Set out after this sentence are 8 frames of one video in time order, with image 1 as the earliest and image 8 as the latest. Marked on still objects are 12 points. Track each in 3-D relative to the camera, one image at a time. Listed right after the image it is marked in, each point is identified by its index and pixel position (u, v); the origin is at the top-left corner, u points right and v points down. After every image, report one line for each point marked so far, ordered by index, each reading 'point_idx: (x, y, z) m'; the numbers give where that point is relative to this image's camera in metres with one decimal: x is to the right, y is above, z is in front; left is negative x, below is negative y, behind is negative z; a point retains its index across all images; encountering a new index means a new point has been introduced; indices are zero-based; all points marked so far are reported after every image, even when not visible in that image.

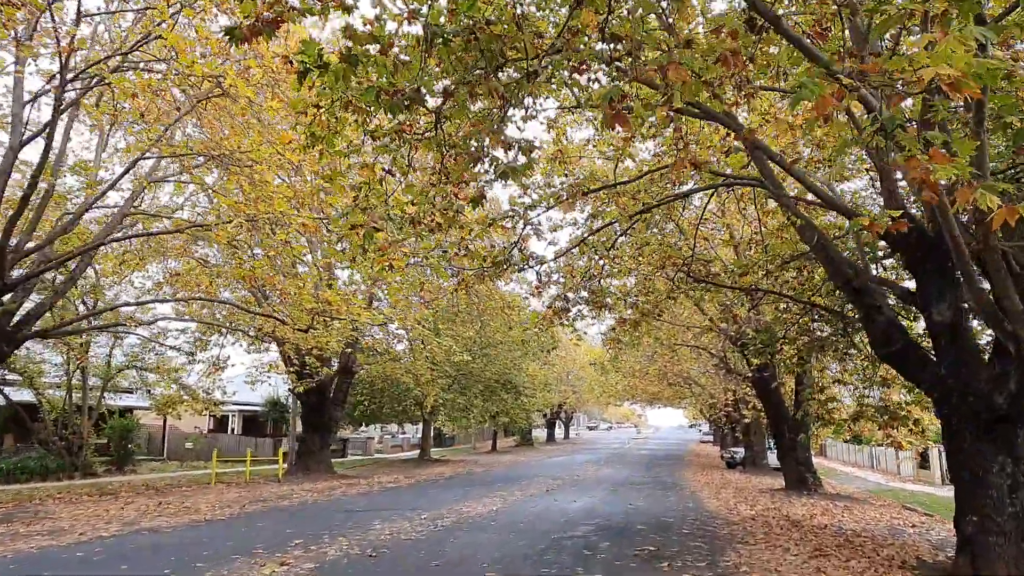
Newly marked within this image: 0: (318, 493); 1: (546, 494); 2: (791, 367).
0: (-4.4, -4.6, +17.6) m
1: (+0.7, -4.3, +16.1) m
2: (+5.0, -1.4, +13.8) m
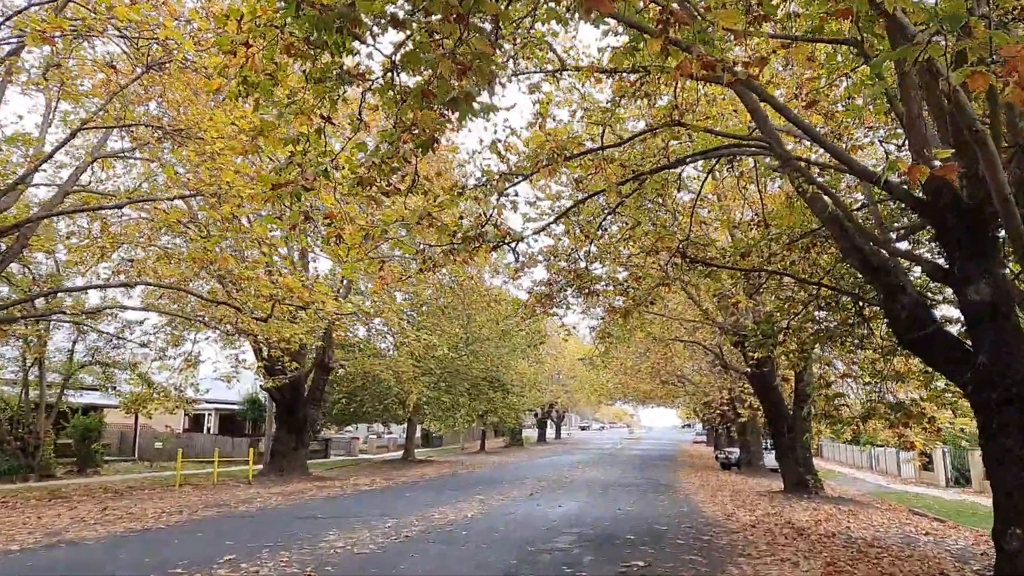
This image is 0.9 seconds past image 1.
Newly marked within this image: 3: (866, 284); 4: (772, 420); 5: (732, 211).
0: (-4.8, -4.4, +16.4) m
1: (+0.3, -4.1, +15.0) m
2: (+4.6, -1.2, +12.7) m
3: (+4.7, +0.1, +10.3) m
4: (+6.3, -3.1, +18.6) m
5: (+3.8, +1.4, +13.2) m
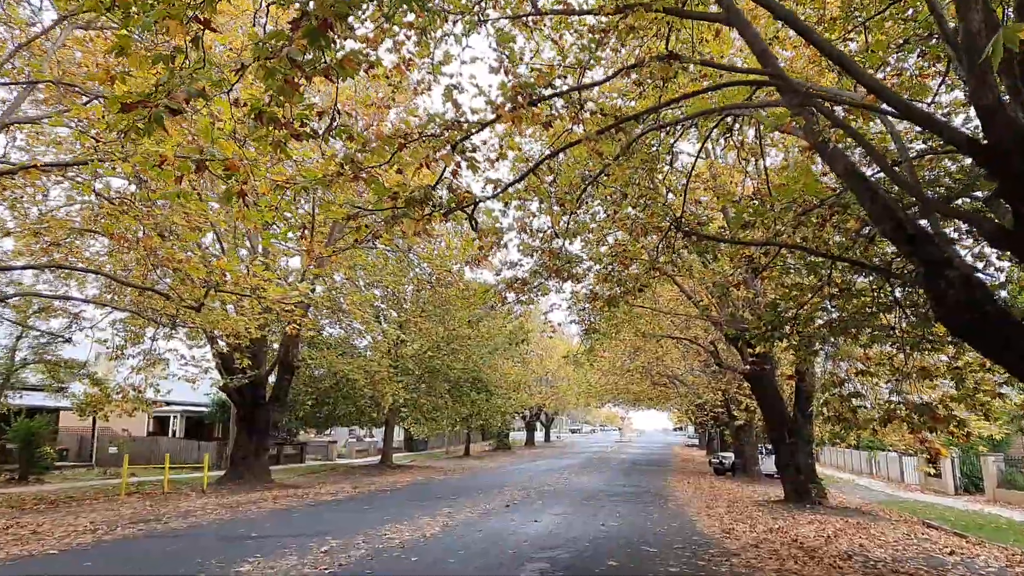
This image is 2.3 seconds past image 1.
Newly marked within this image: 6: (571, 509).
0: (-5.3, -4.2, +14.8) m
1: (-0.2, -3.9, +13.4) m
2: (+4.2, -0.9, +11.2) m
3: (+4.3, +0.3, +8.8) m
4: (+5.7, -2.9, +17.1) m
5: (+3.3, +1.6, +11.7) m
6: (+1.1, -4.1, +14.5) m
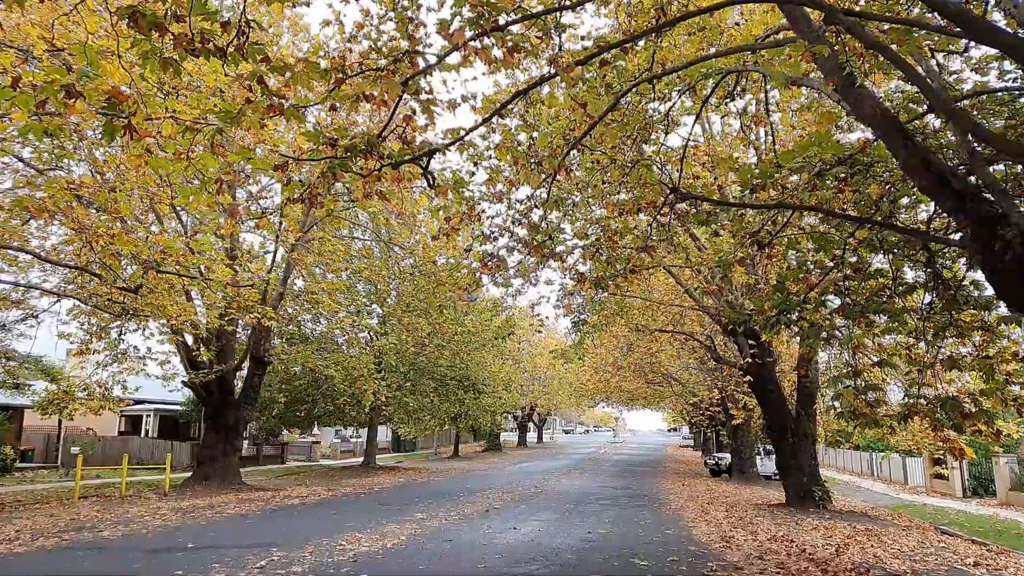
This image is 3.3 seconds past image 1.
0: (-5.6, -3.9, +13.6) m
1: (-0.5, -3.6, +12.2) m
2: (+3.9, -0.7, +10.0) m
3: (+4.0, +0.5, +7.7) m
4: (+5.4, -2.7, +16.0) m
5: (+3.0, +1.8, +10.6) m
6: (+0.7, -3.9, +13.4) m
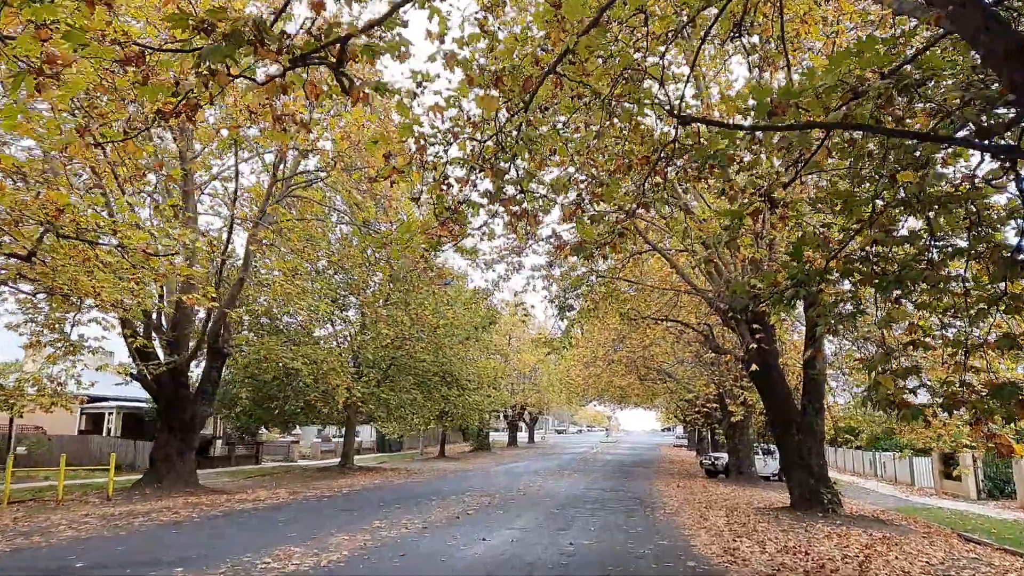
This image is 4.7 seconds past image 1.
0: (-6.0, -3.6, +12.0) m
1: (-0.9, -3.3, +10.7) m
2: (+3.5, -0.4, +8.6) m
3: (+3.6, +0.9, +6.2) m
4: (+5.0, -2.3, +14.5) m
5: (+2.6, +2.2, +9.1) m
6: (+0.4, -3.6, +11.9) m
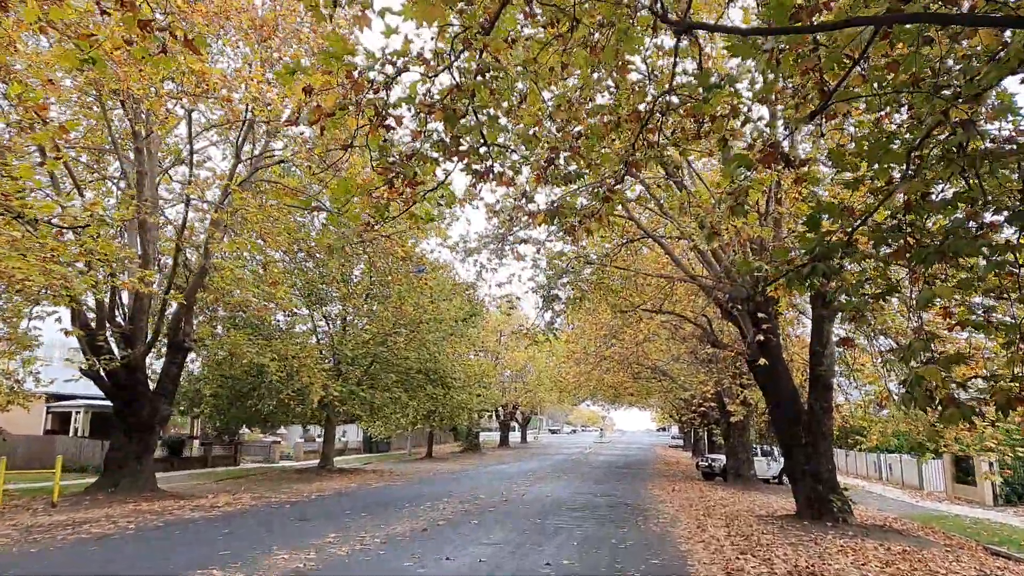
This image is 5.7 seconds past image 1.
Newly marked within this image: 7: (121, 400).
0: (-6.3, -3.3, +10.7) m
1: (-1.2, -3.1, +9.4) m
2: (+3.2, -0.2, +7.3) m
3: (+3.3, +1.1, +4.9) m
4: (+4.6, -2.1, +13.2) m
5: (+2.3, +2.4, +7.8) m
6: (0.0, -3.3, +10.6) m
7: (-8.1, -2.3, +16.2) m
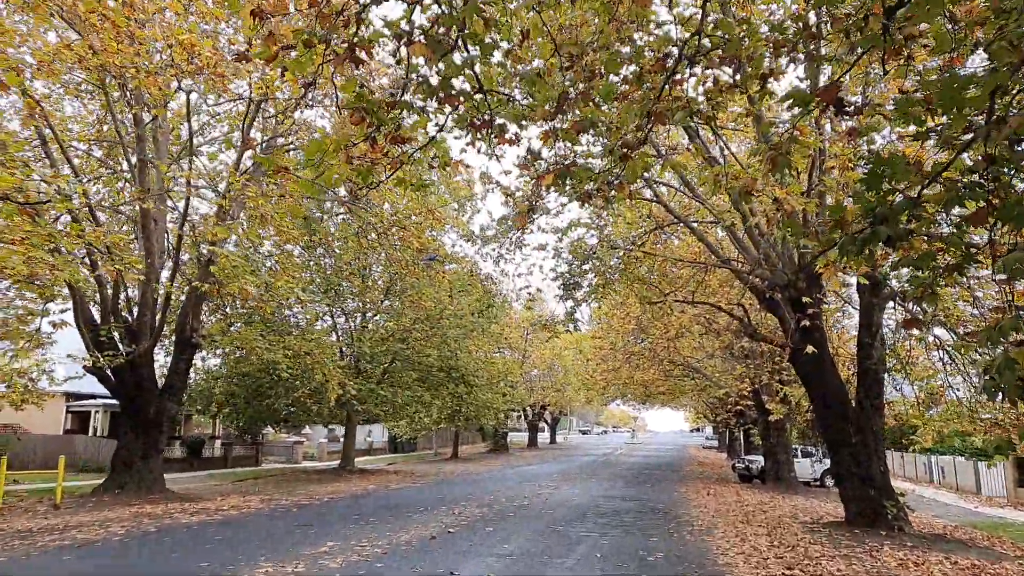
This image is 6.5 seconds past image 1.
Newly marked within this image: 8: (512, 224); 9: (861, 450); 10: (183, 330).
0: (-6.1, -3.2, +10.0) m
1: (-1.1, -2.9, +8.5) m
2: (+3.3, +0.1, +6.2) m
3: (+3.3, +1.3, +3.8) m
4: (+4.9, -1.9, +12.1) m
5: (+2.4, +2.6, +6.8) m
6: (+0.2, -3.1, +9.6) m
7: (-7.7, -2.2, +15.5) m
8: (0.0, +1.2, +14.5) m
9: (+5.4, -2.5, +12.0) m
10: (-6.9, -0.9, +16.2) m
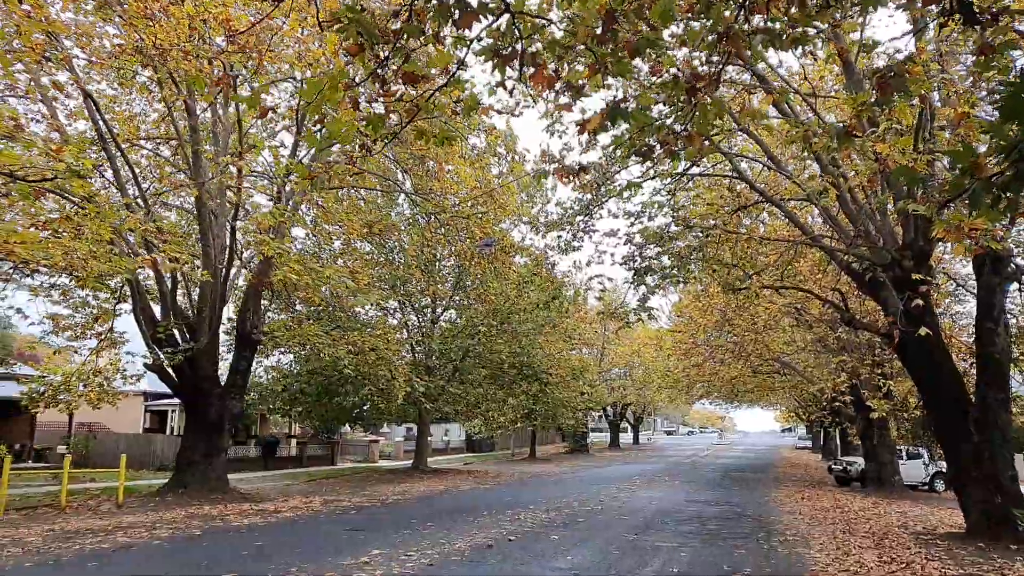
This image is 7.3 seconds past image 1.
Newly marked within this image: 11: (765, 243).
0: (-5.3, -3.1, +9.6) m
1: (-0.4, -2.7, +7.6) m
2: (+3.6, +0.3, +4.9) m
3: (+3.3, +1.6, +2.5) m
4: (+5.9, -1.6, +10.5) m
5: (+2.7, +2.8, +5.5) m
6: (+1.0, -2.9, +8.6) m
7: (-6.3, -2.1, +15.3) m
8: (+1.2, +1.4, +13.4) m
9: (+6.4, -2.2, +10.4) m
10: (-5.5, -0.8, +15.9) m
11: (+4.4, +0.8, +13.6) m
